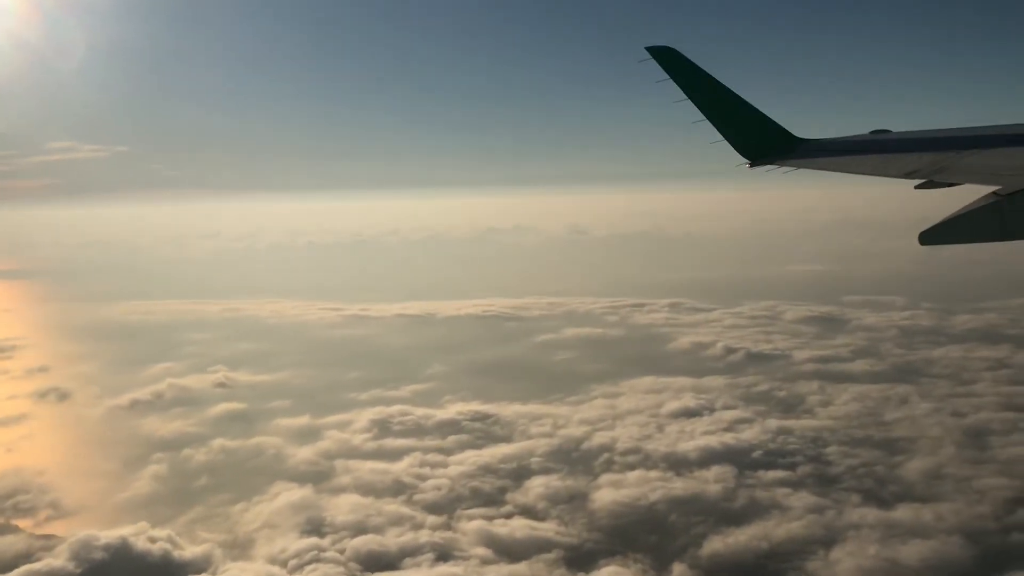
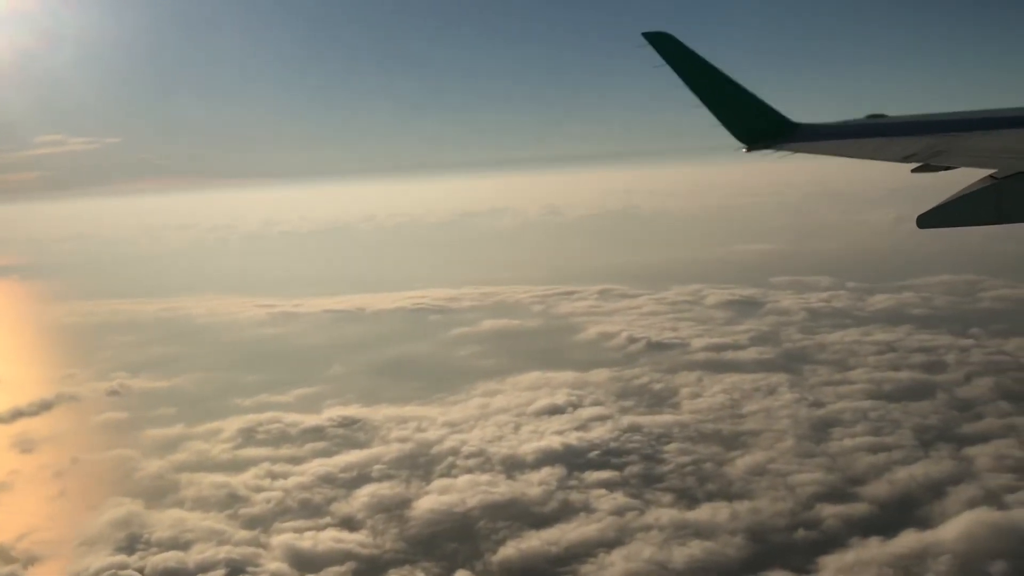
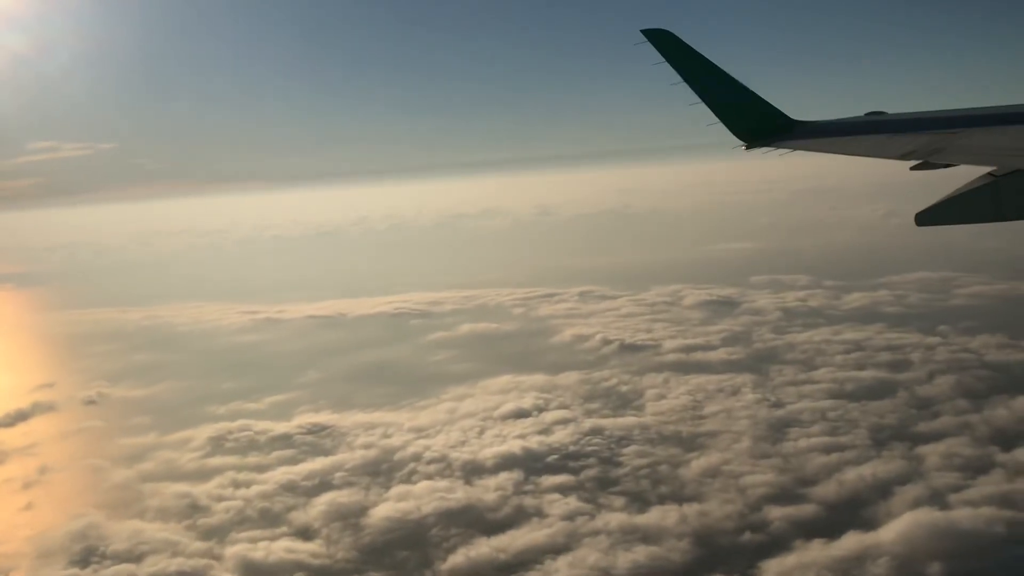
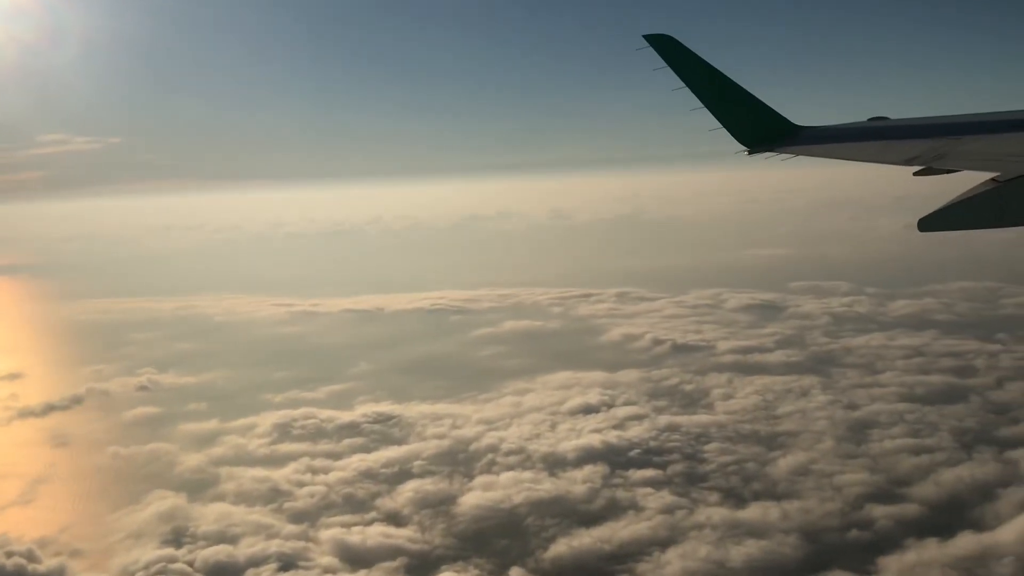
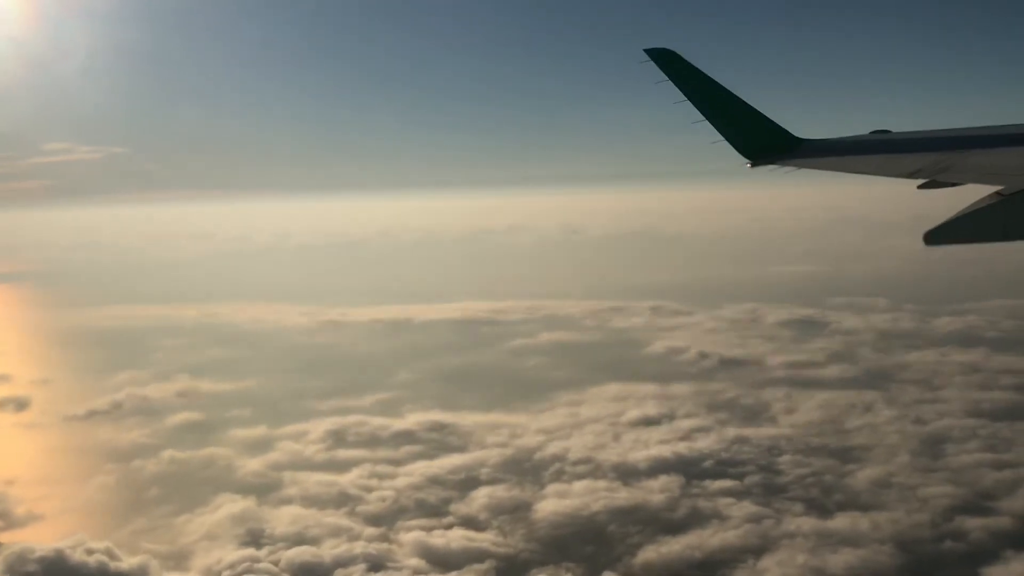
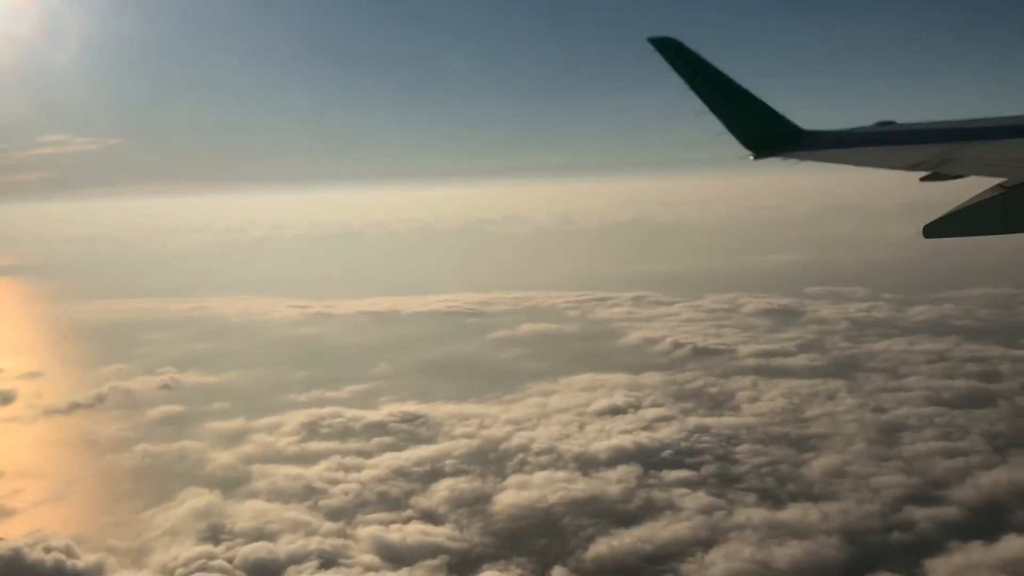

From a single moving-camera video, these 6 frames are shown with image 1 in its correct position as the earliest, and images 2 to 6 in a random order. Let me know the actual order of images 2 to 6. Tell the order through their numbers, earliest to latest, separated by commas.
5, 6, 4, 2, 3
